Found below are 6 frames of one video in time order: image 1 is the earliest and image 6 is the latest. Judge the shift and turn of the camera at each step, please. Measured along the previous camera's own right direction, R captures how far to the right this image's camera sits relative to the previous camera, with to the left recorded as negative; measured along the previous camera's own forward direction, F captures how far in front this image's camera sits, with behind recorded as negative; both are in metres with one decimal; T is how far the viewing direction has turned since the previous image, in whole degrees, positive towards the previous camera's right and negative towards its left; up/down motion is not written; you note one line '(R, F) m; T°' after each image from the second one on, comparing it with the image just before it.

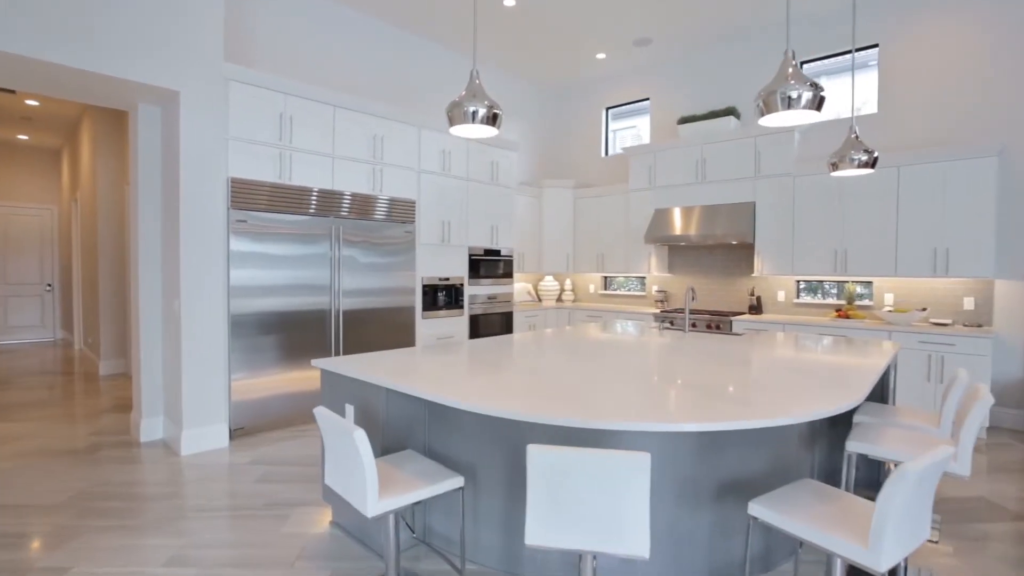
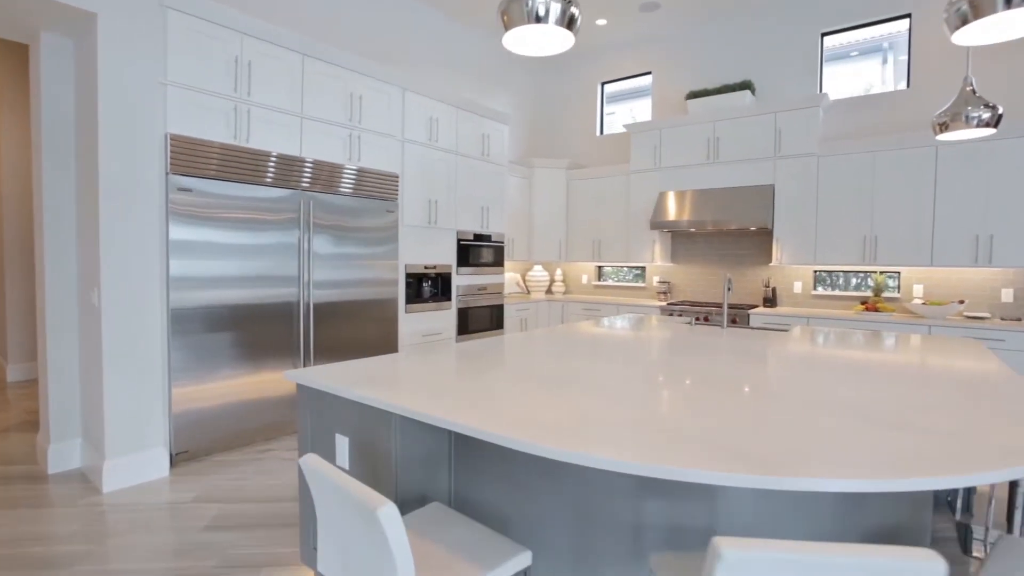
(-0.3, +0.6) m; +4°
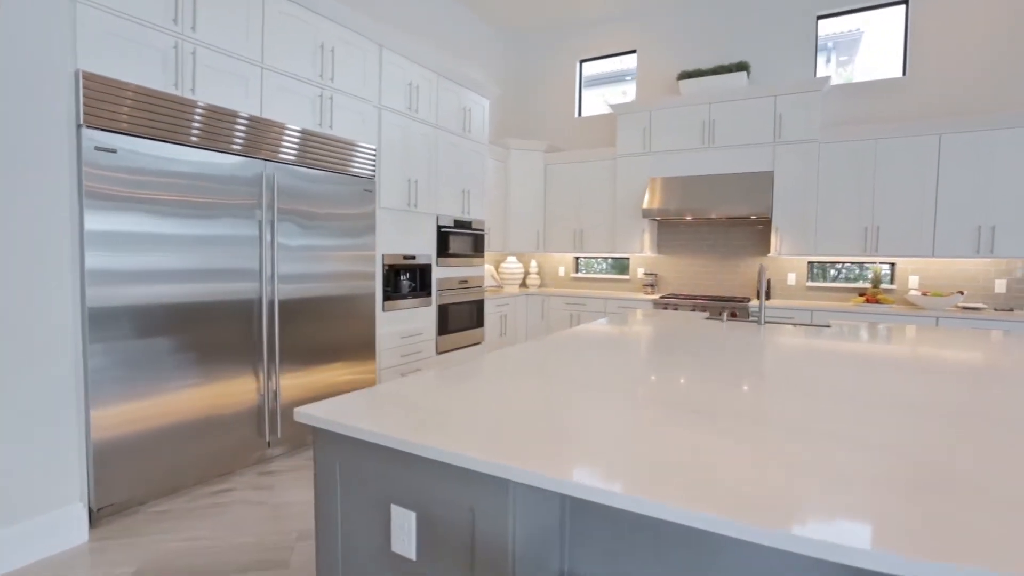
(-0.5, +0.5) m; +8°
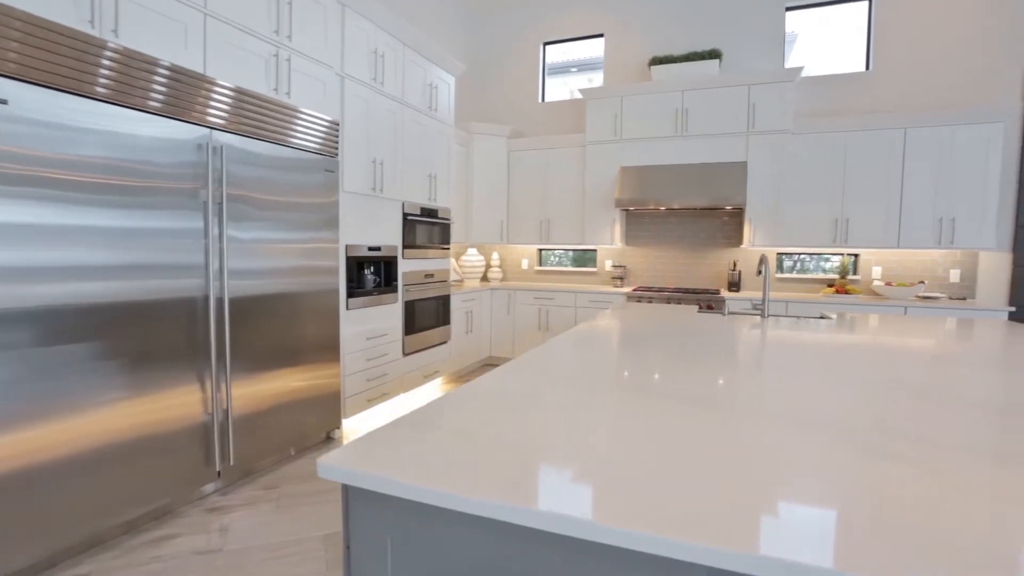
(-0.3, +0.3) m; +7°
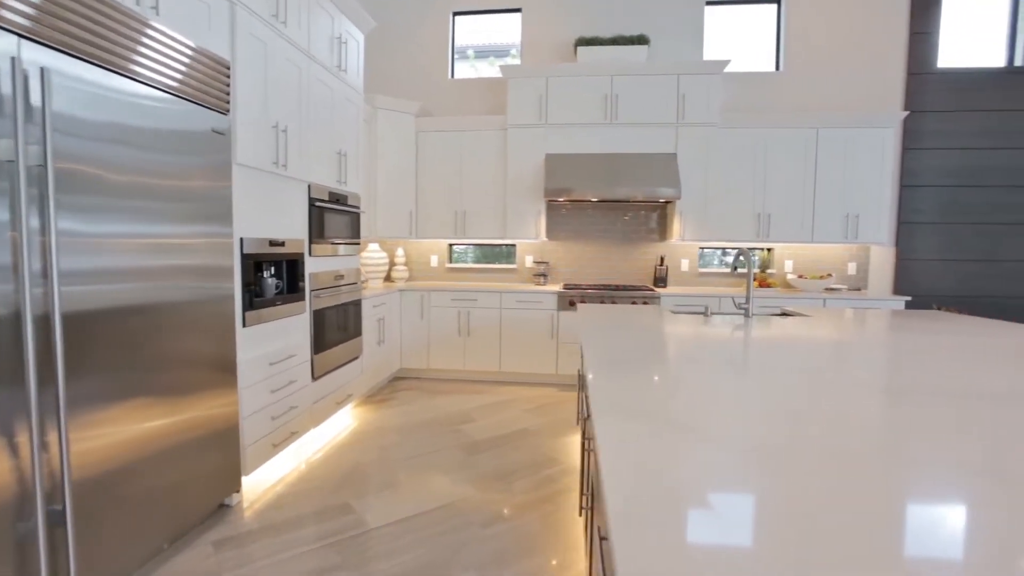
(-0.4, +0.6) m; +15°
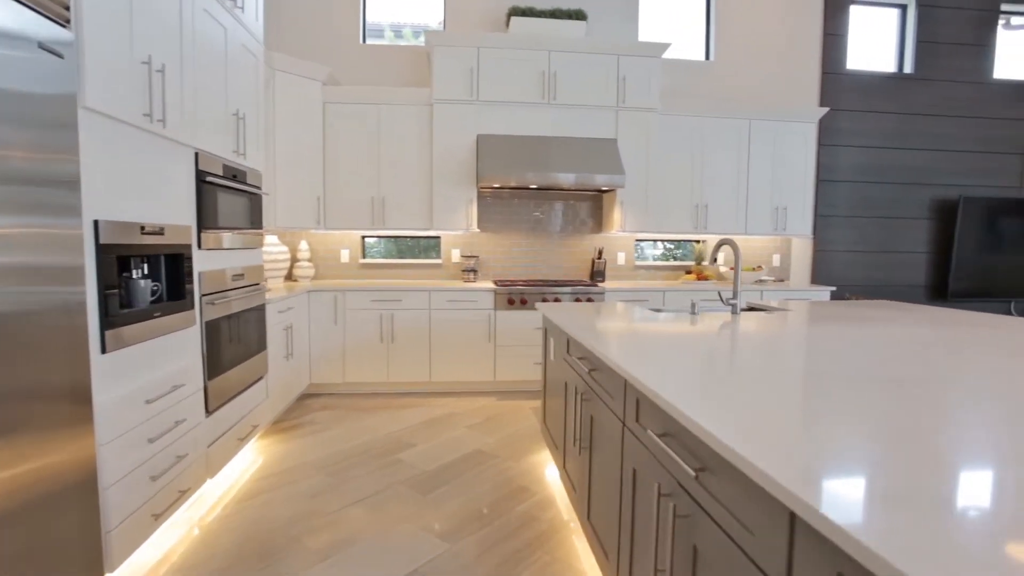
(-0.3, +0.5) m; +12°
